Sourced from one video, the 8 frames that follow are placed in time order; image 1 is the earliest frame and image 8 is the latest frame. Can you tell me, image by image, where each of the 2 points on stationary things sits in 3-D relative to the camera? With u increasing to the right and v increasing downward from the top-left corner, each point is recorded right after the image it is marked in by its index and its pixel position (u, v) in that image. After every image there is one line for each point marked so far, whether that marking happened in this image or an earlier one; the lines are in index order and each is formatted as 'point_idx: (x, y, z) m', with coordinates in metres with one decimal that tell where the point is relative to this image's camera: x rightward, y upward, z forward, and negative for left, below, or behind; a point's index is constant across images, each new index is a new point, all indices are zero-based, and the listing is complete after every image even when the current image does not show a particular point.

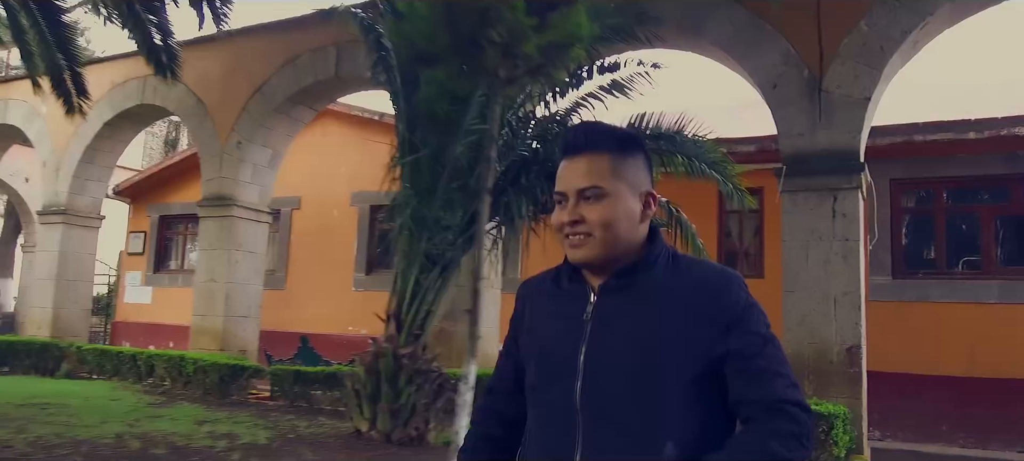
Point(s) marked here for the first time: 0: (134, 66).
0: (-5.7, +2.5, +11.8) m
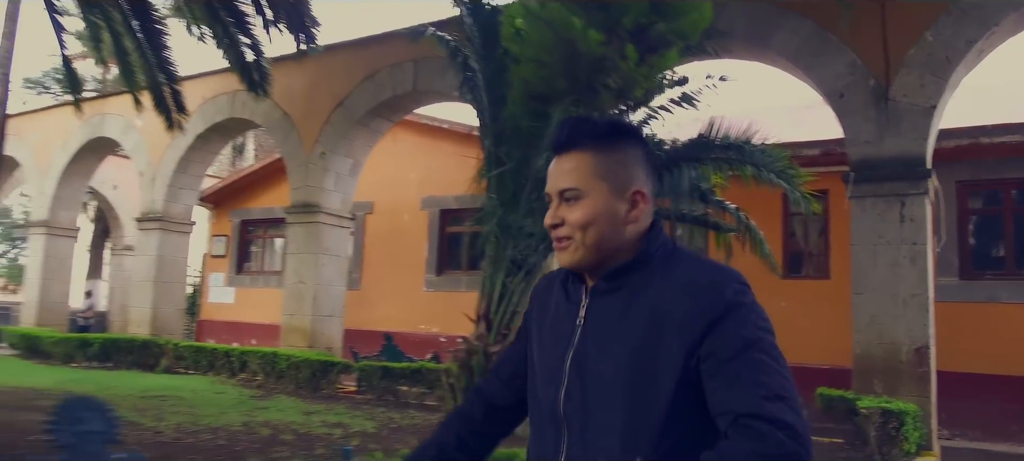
0: (-4.7, +2.4, +12.6) m
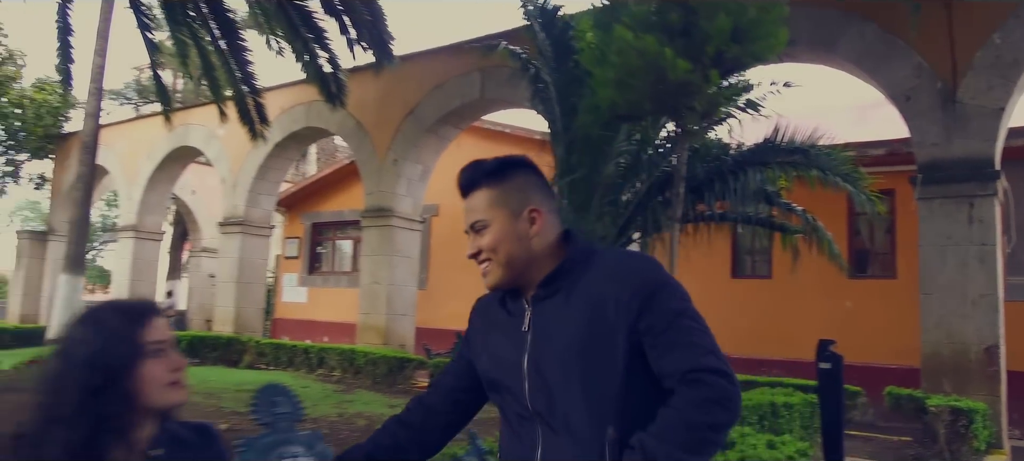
0: (-3.6, +2.3, +13.3) m
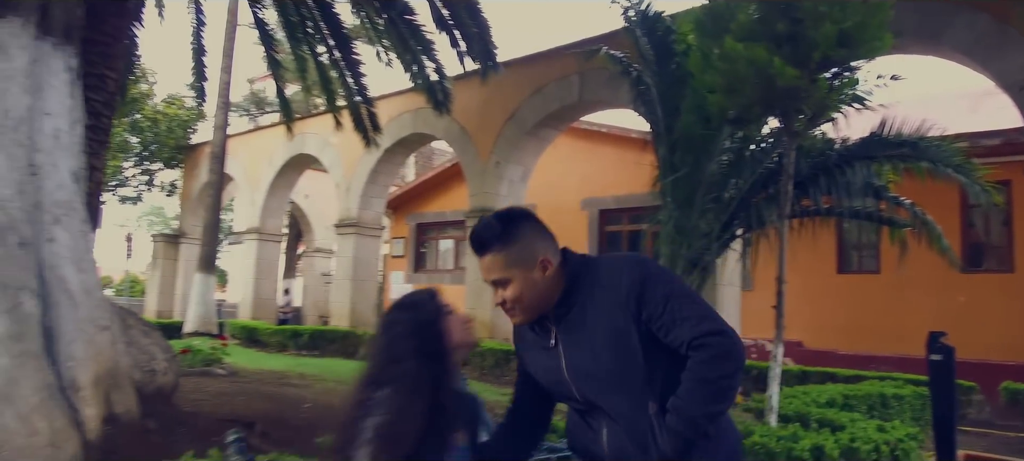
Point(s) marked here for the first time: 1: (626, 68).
0: (-1.8, +2.3, +14.0) m
1: (+1.1, +1.5, +7.2) m
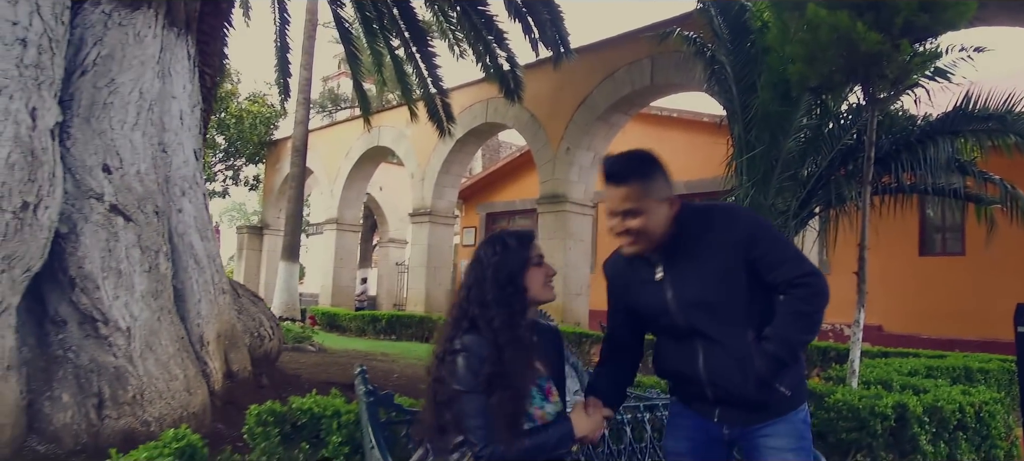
0: (-0.5, +2.6, +14.3) m
1: (+1.8, +1.7, +7.3) m
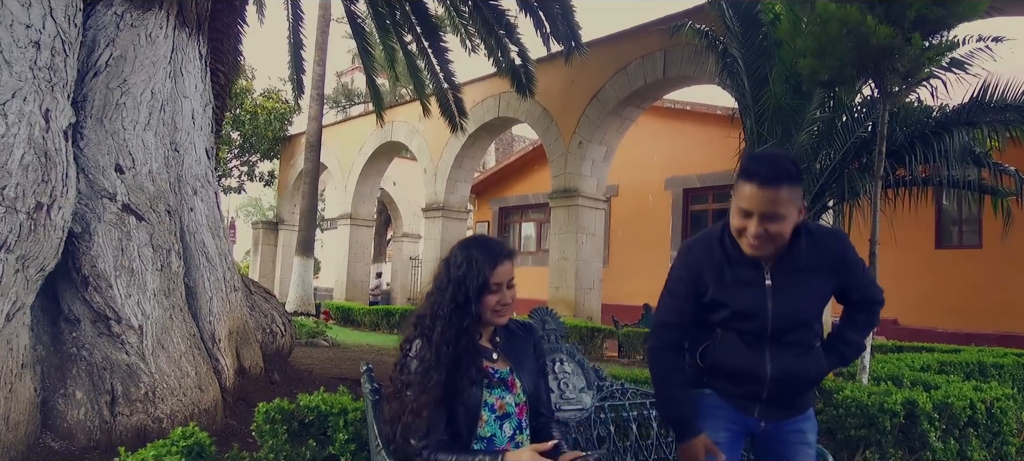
0: (-0.3, +2.7, +14.3) m
1: (+1.9, +1.8, +7.3) m
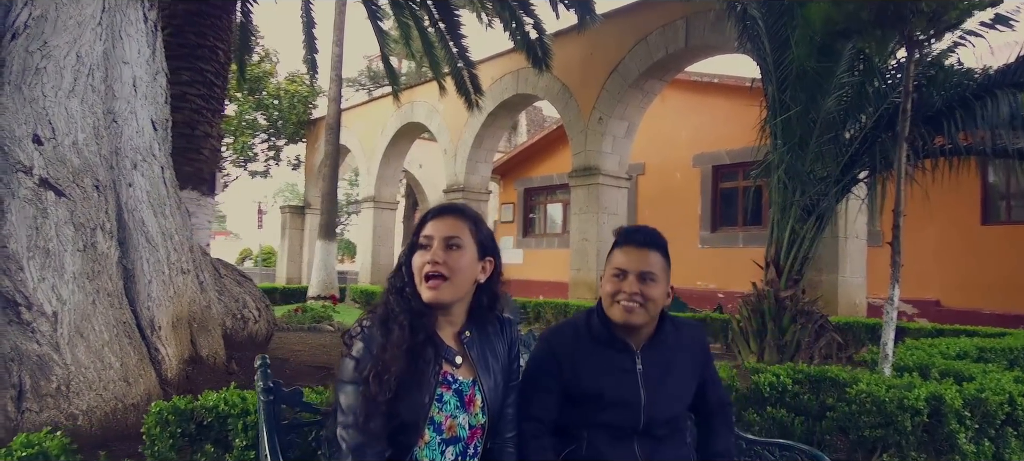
0: (0.0, +3.0, +13.8) m
1: (+1.9, +2.0, +6.7) m
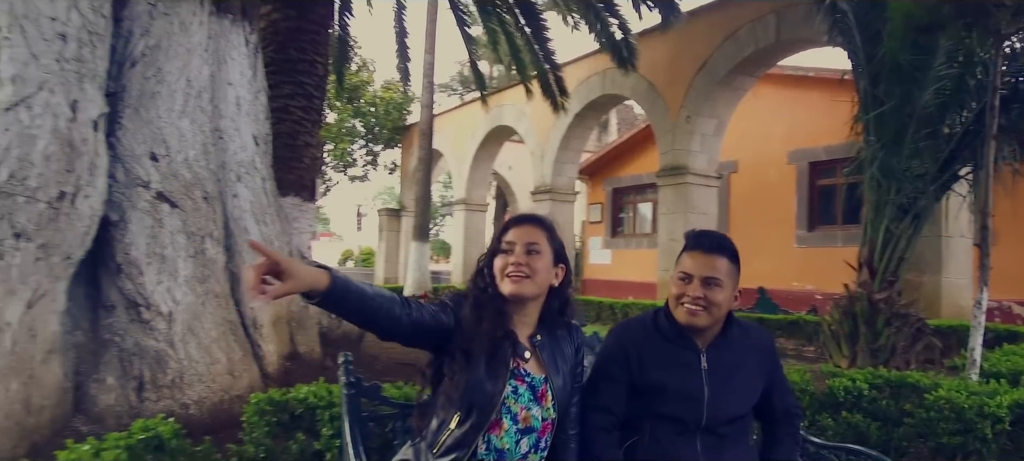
0: (+1.6, +3.0, +13.8) m
1: (+2.5, +2.0, +6.6) m
